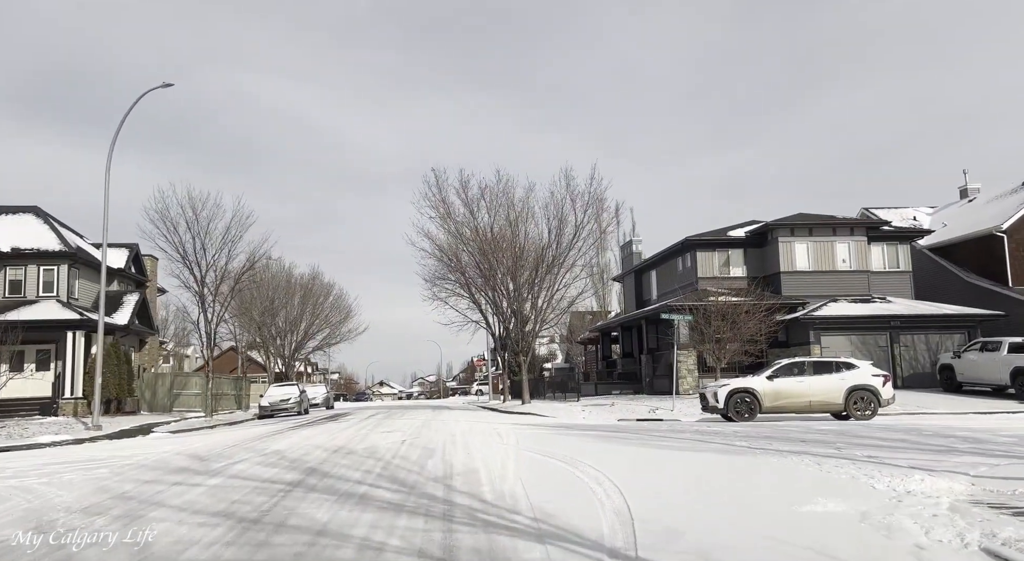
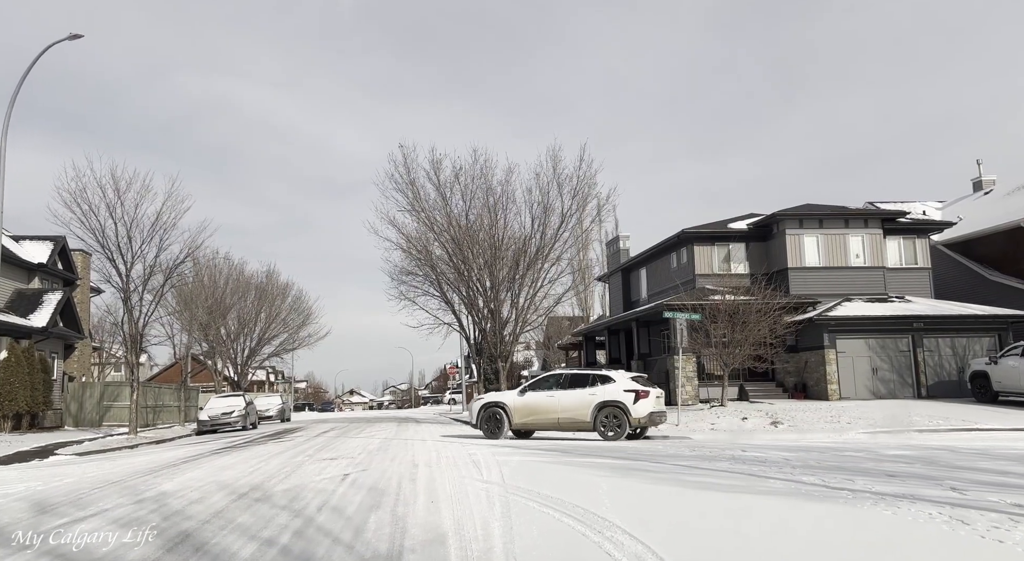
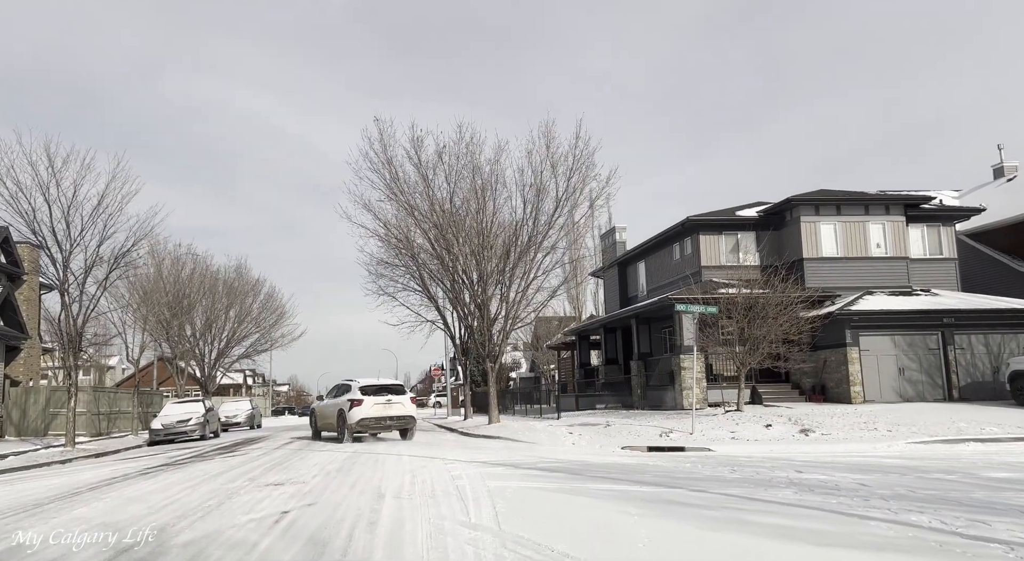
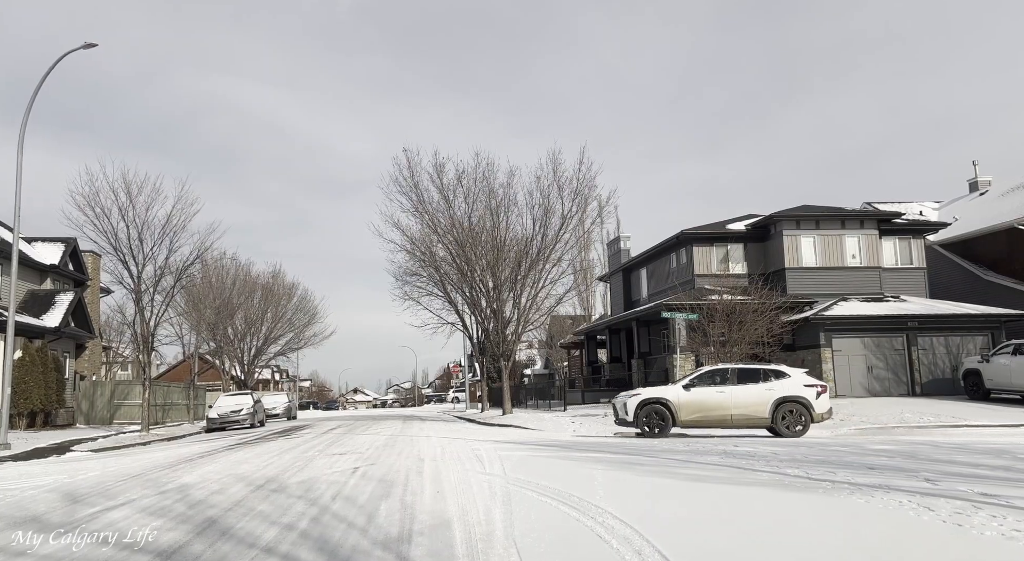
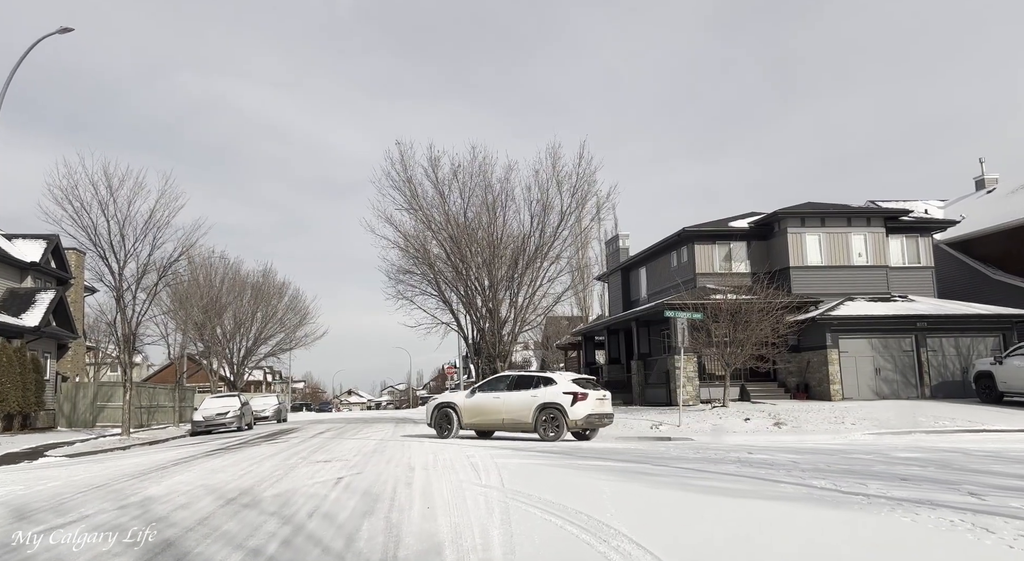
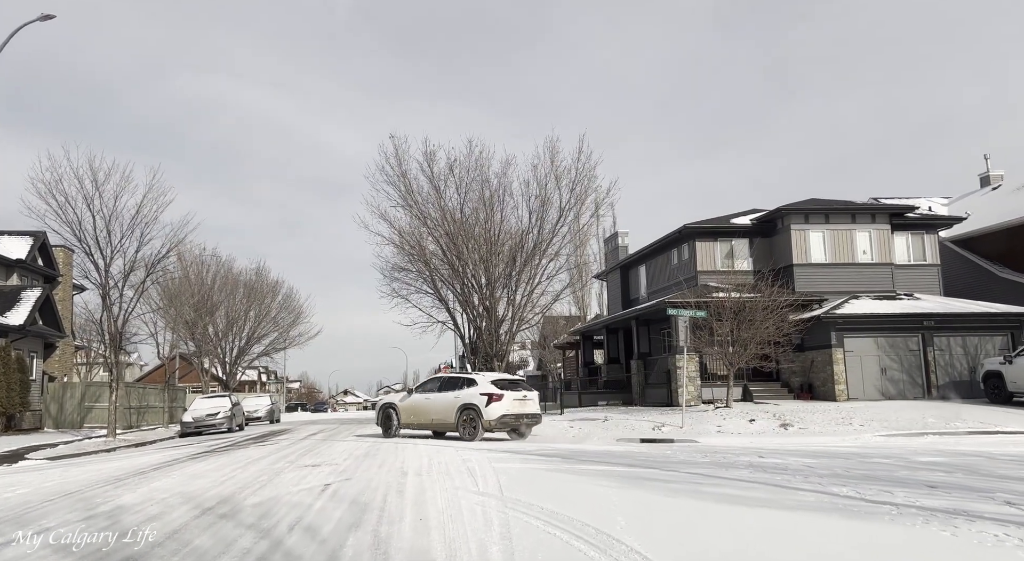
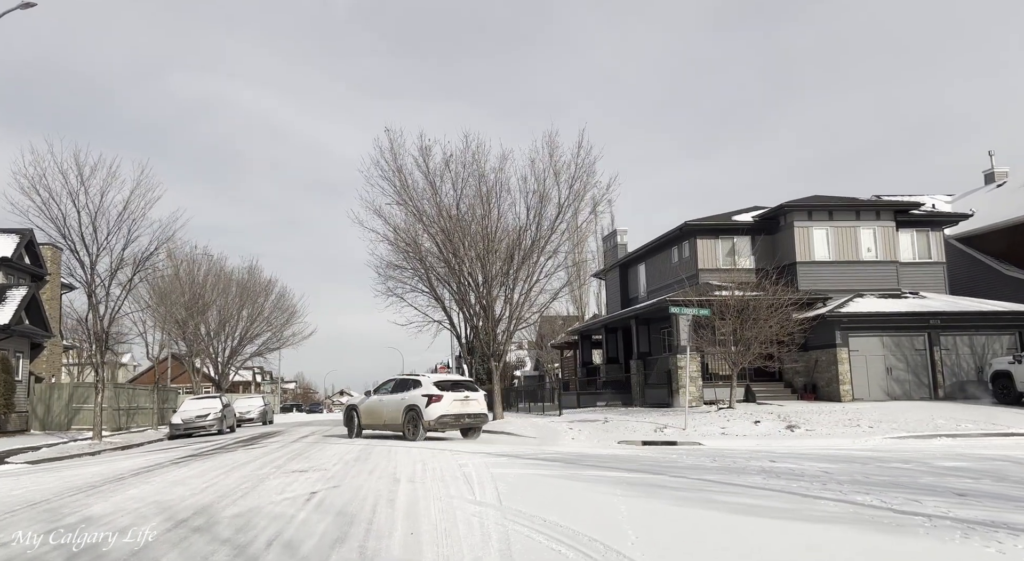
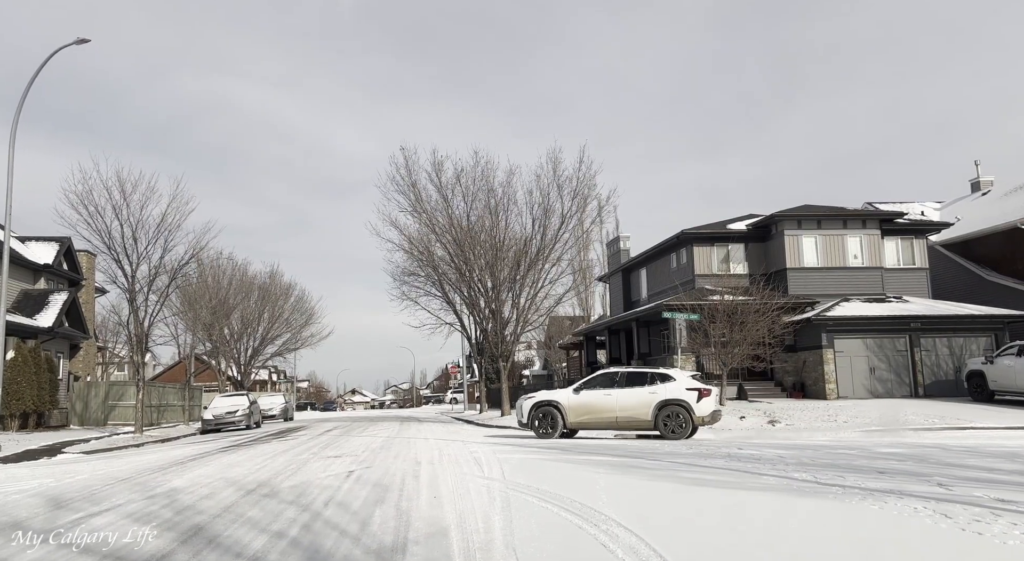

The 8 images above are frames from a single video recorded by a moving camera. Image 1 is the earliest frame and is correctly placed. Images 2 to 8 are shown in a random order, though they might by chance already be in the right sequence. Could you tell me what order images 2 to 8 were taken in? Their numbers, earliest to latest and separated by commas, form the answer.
4, 8, 2, 5, 6, 7, 3
